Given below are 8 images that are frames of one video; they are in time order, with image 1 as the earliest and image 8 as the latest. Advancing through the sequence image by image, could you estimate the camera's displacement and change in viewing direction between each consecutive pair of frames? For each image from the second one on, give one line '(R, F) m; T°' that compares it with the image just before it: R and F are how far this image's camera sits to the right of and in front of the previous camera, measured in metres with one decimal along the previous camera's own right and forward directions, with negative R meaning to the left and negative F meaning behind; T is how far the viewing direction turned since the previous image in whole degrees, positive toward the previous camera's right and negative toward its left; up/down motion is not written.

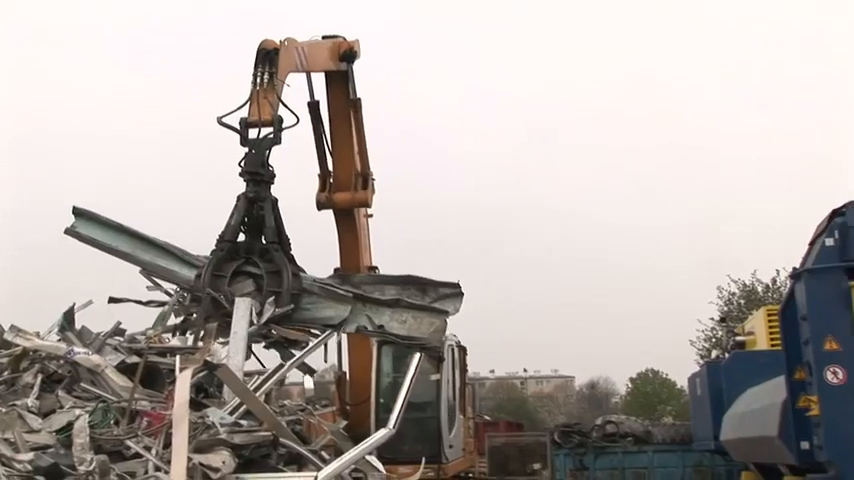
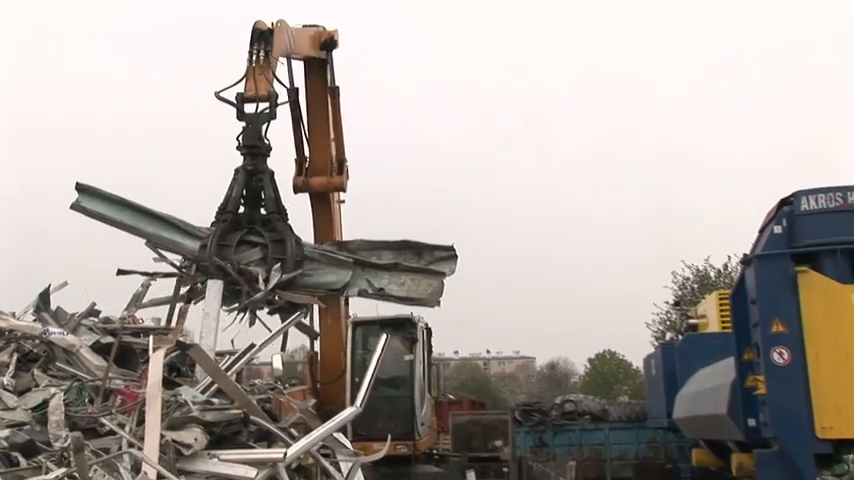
(+0.7, -0.1) m; -4°
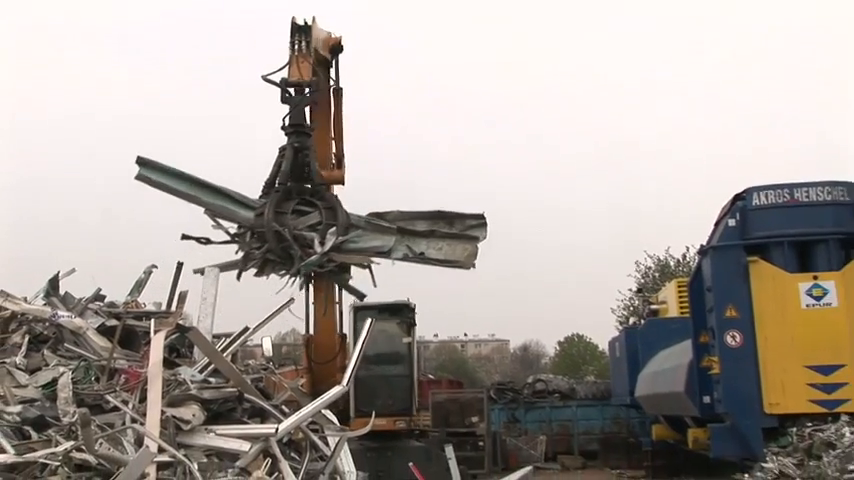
(0.0, -0.5) m; +1°
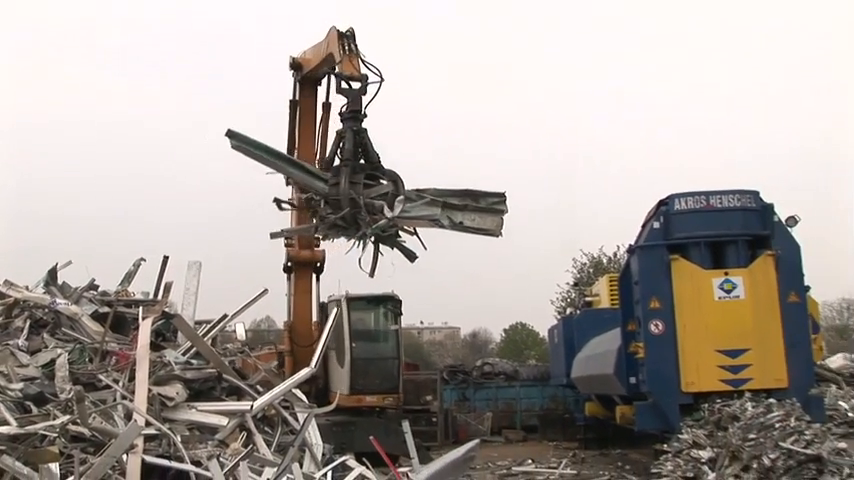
(0.0, -0.9) m; +2°
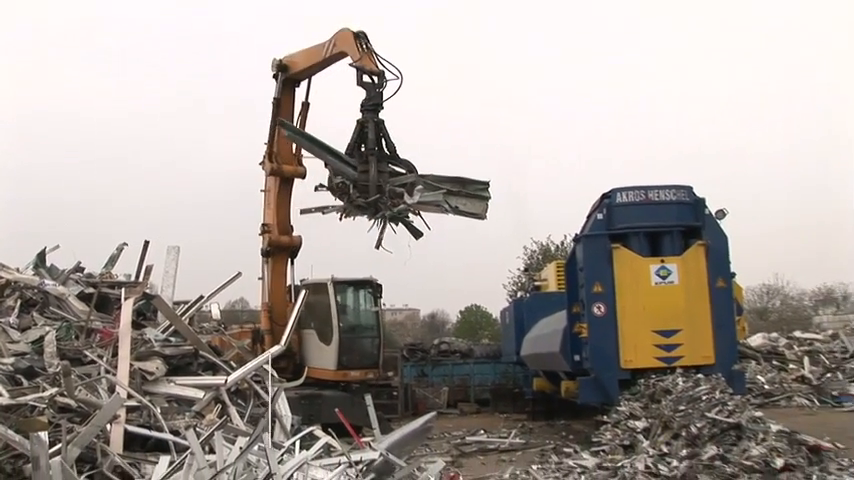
(0.0, -0.7) m; +2°
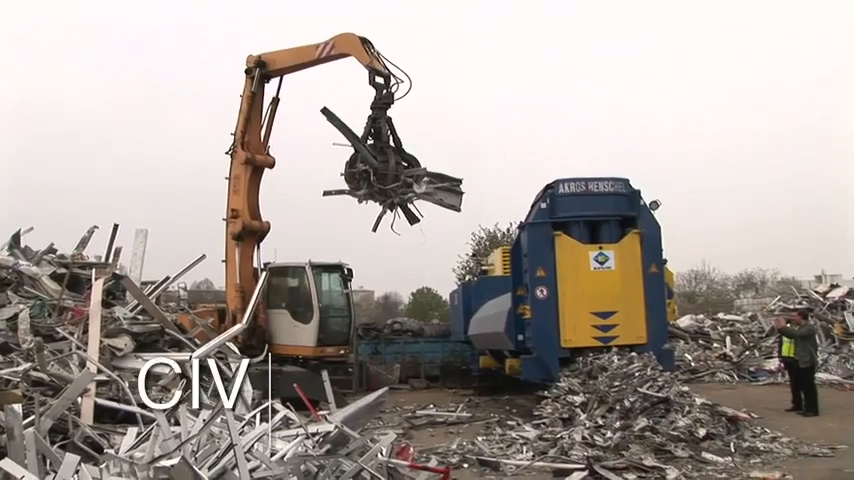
(-0.1, -0.6) m; +3°
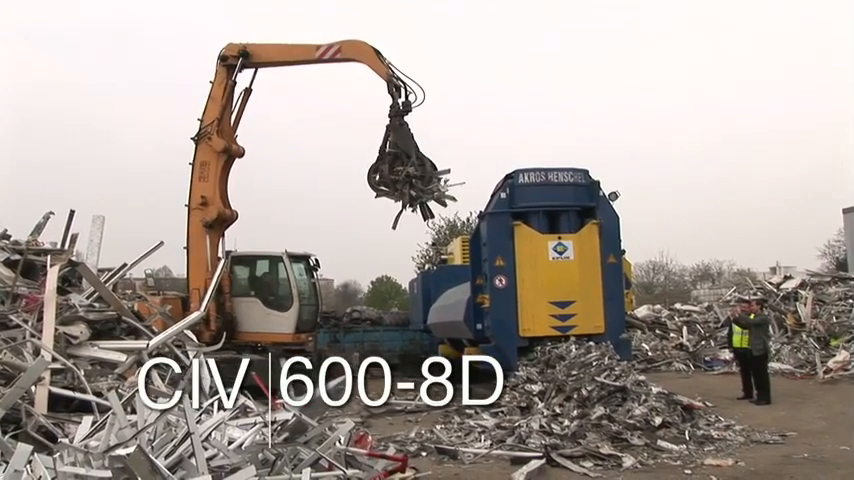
(0.0, 0.0) m; +2°
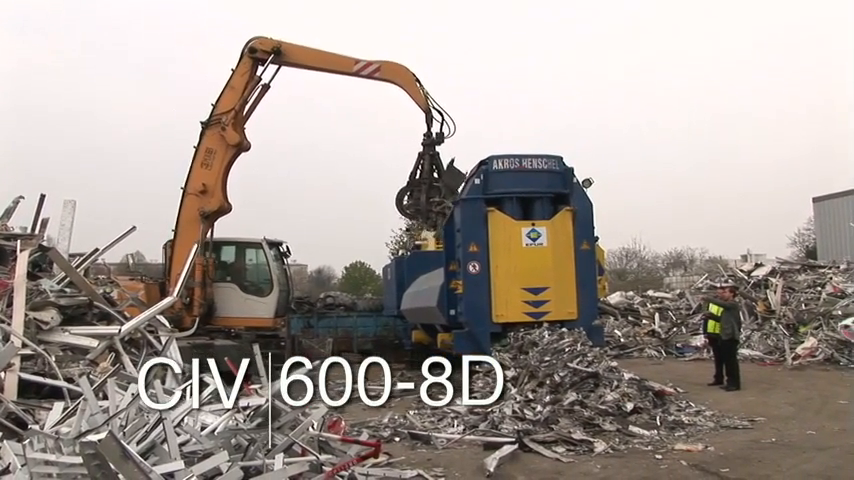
(0.0, 0.0) m; +1°
